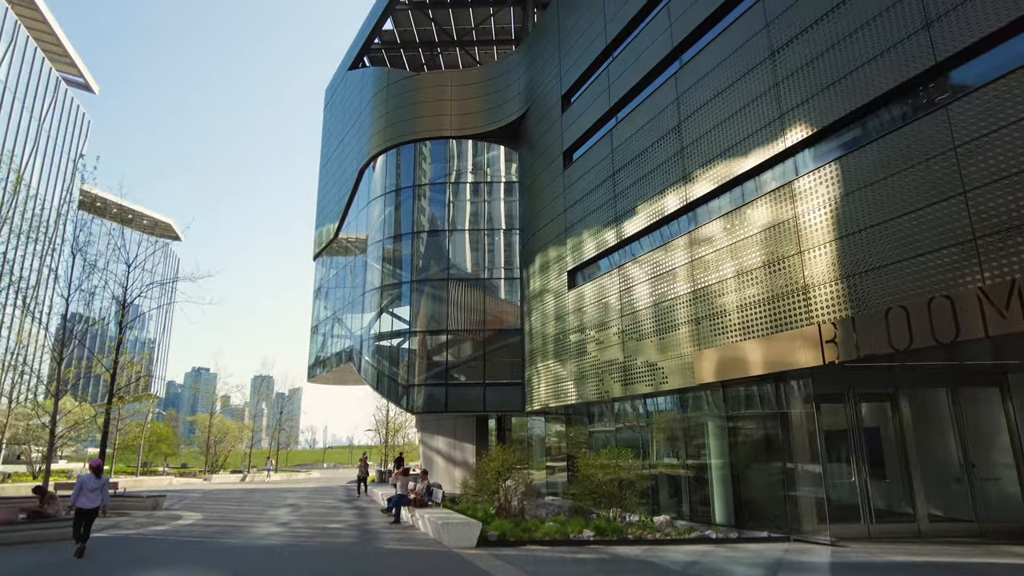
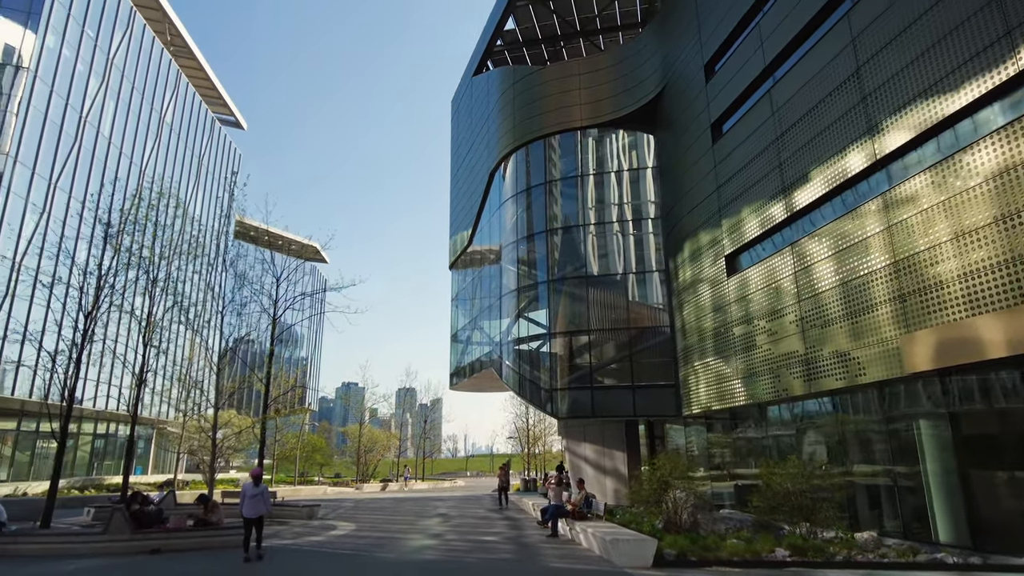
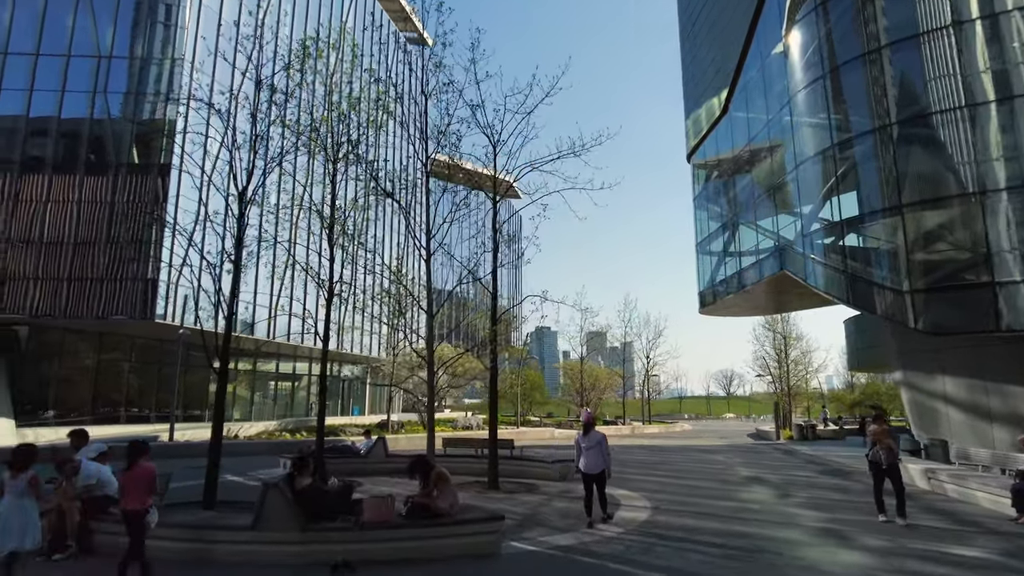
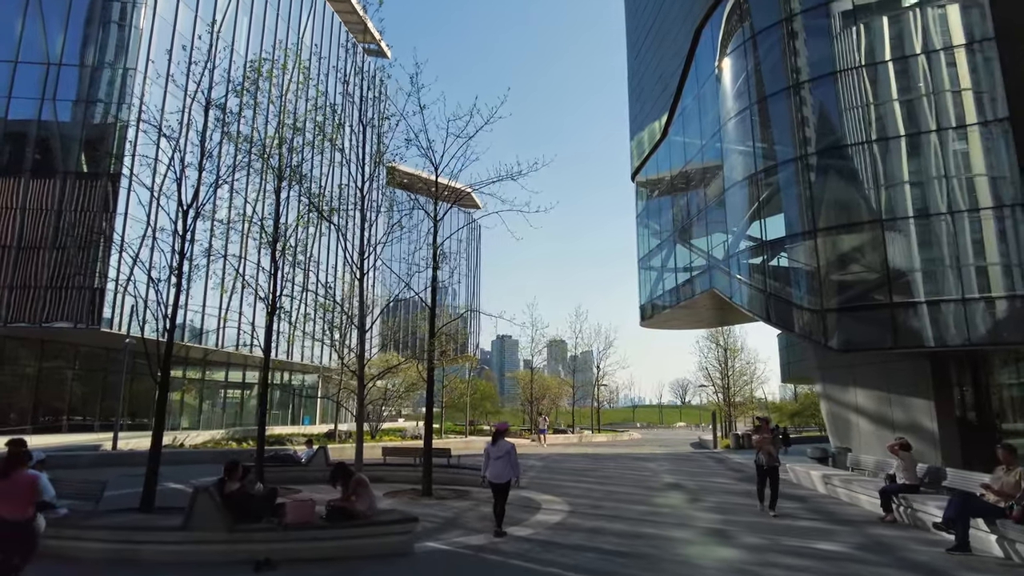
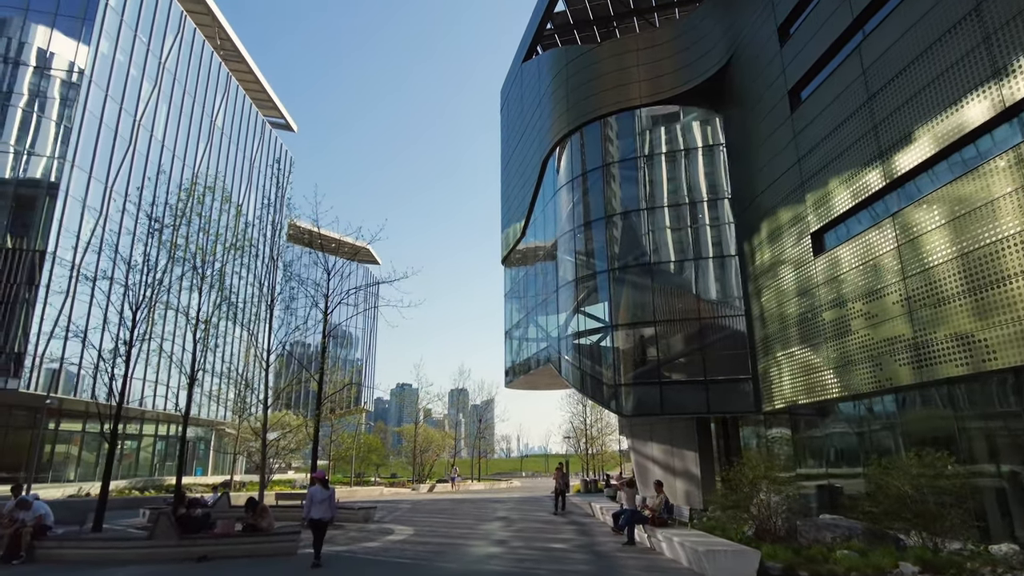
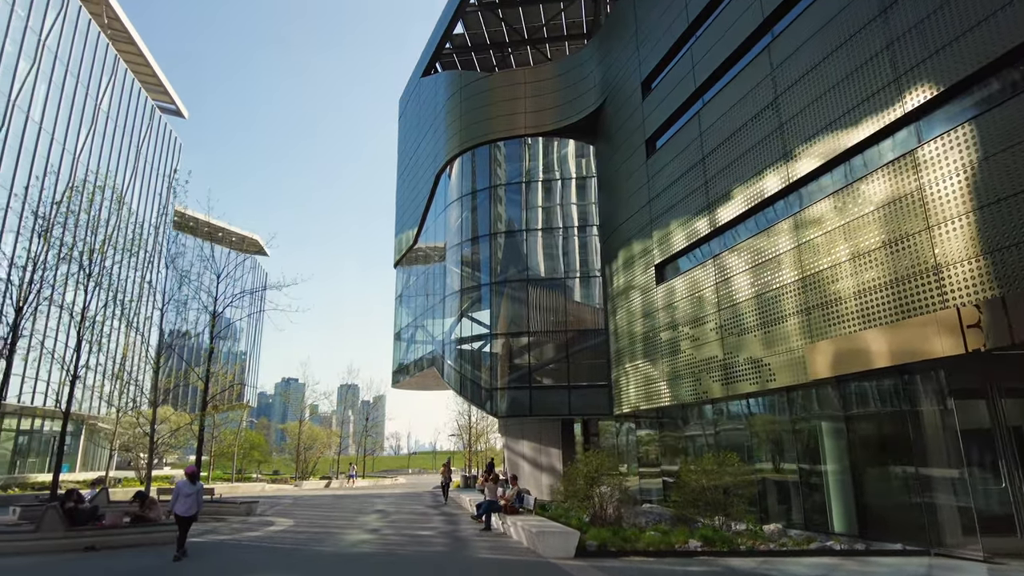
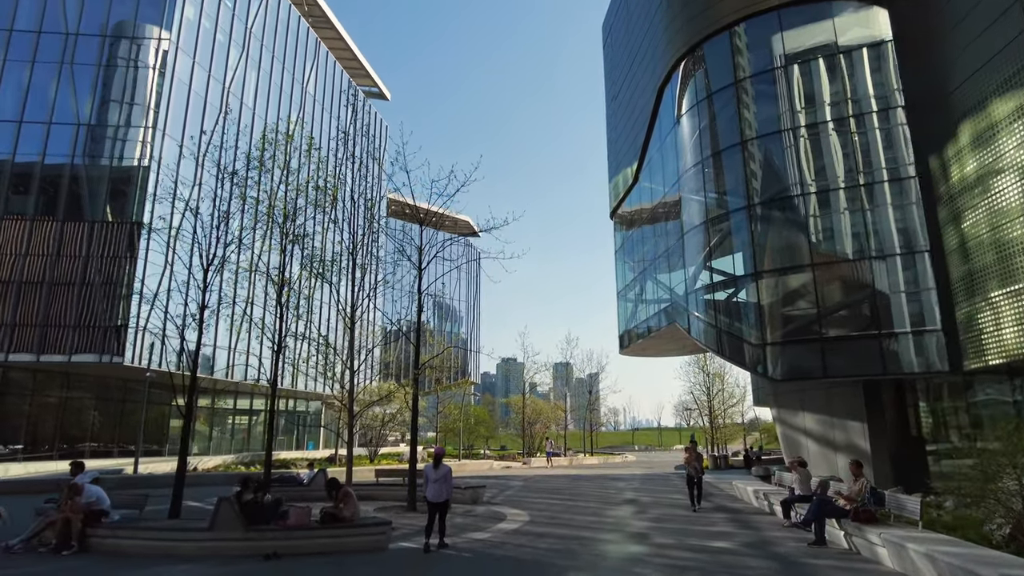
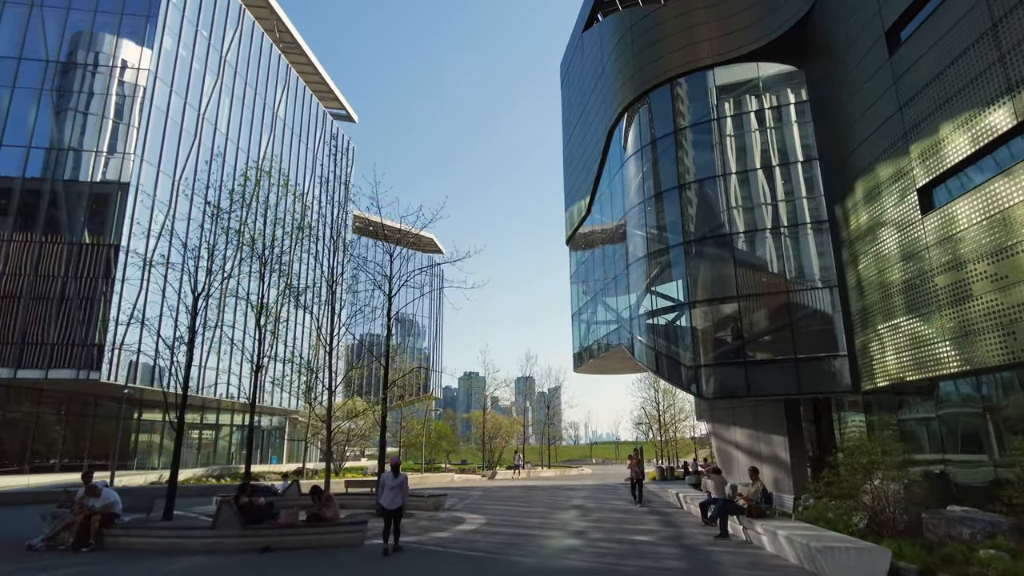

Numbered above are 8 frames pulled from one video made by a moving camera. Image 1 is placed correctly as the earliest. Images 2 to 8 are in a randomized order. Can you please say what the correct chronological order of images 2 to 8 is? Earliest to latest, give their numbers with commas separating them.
6, 2, 5, 8, 7, 4, 3
